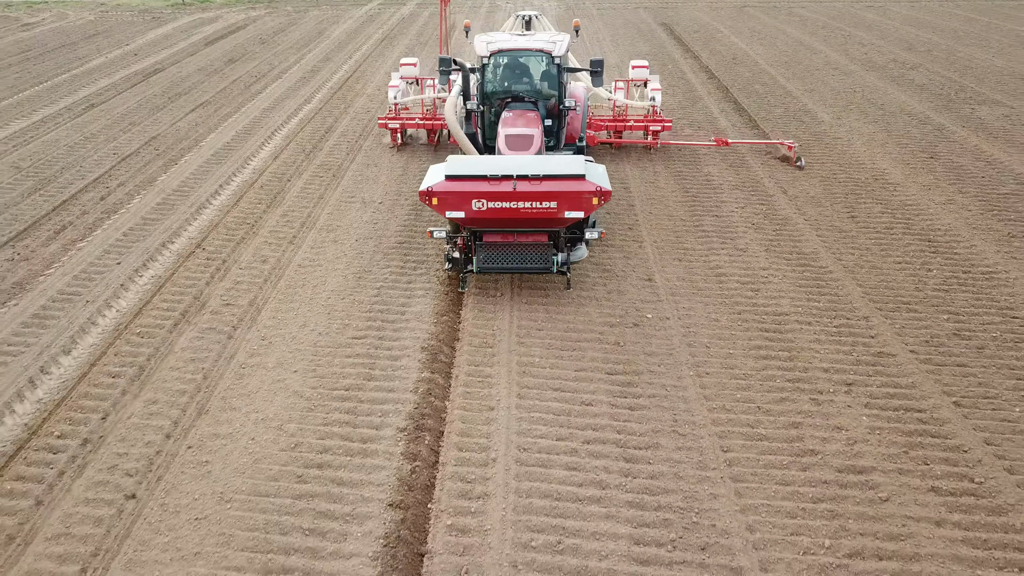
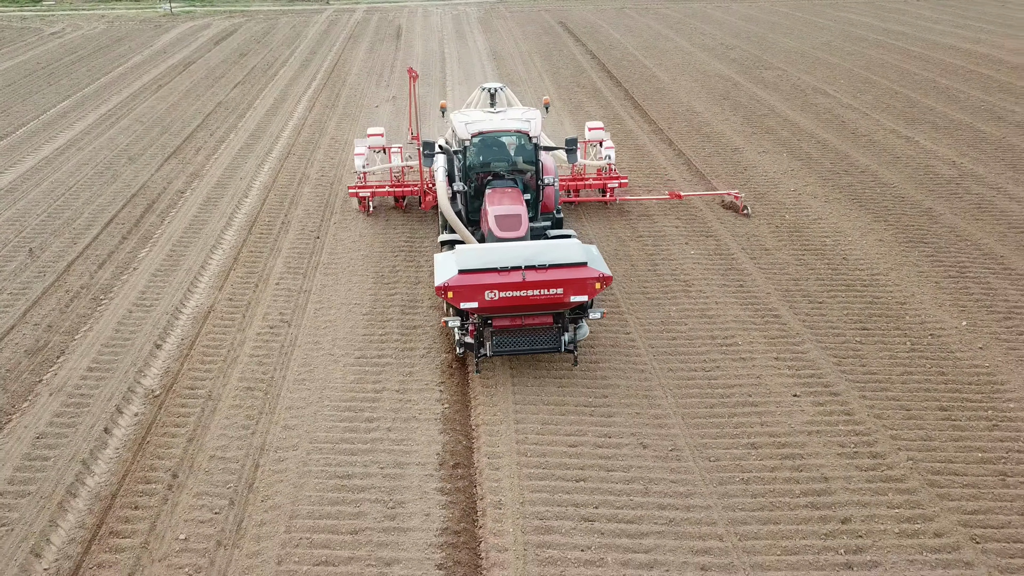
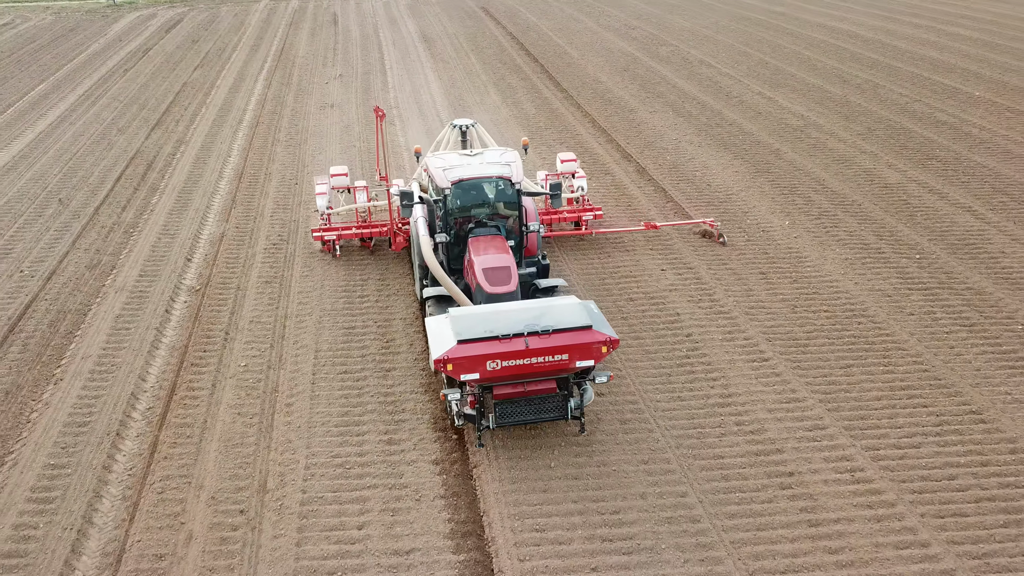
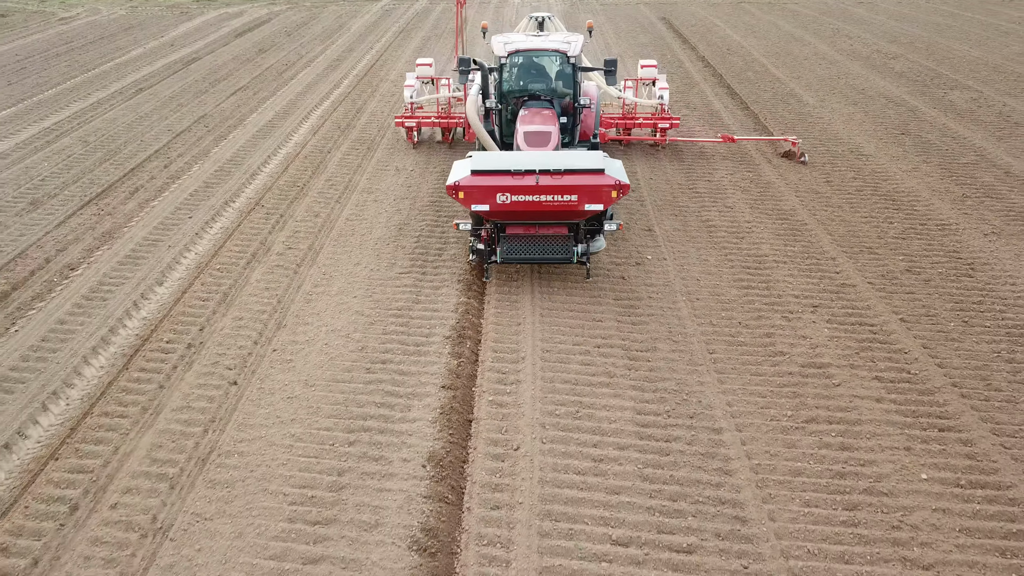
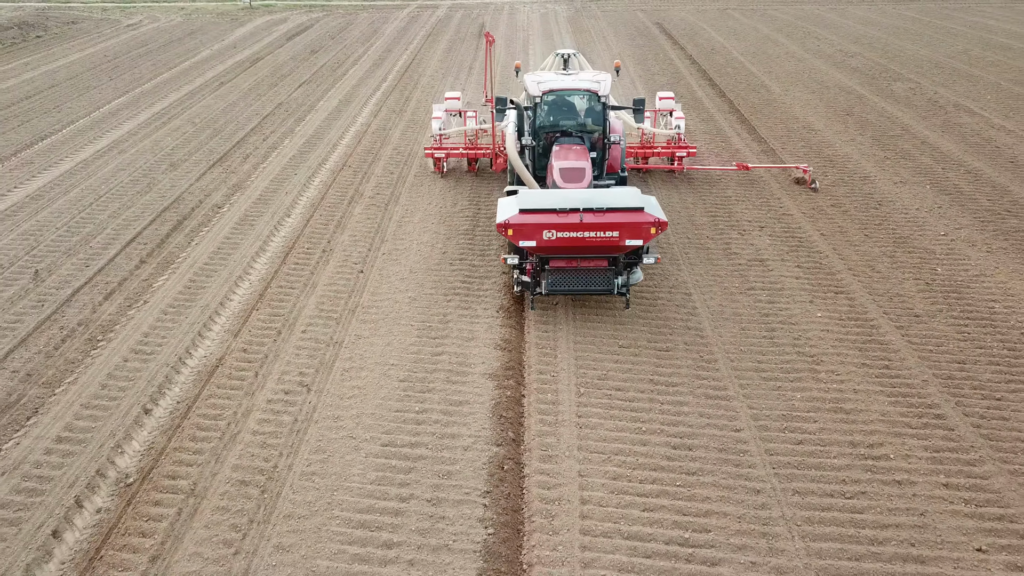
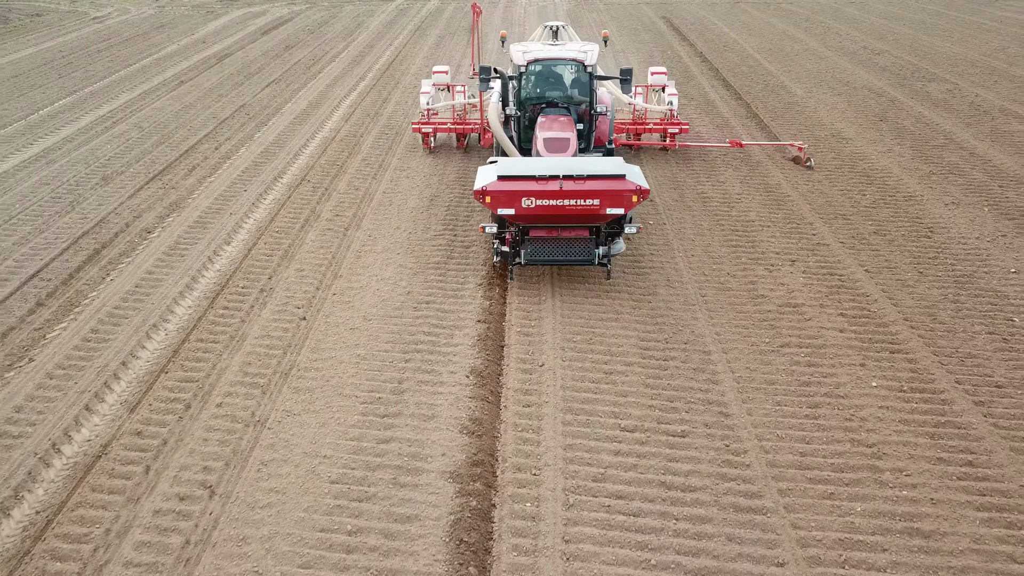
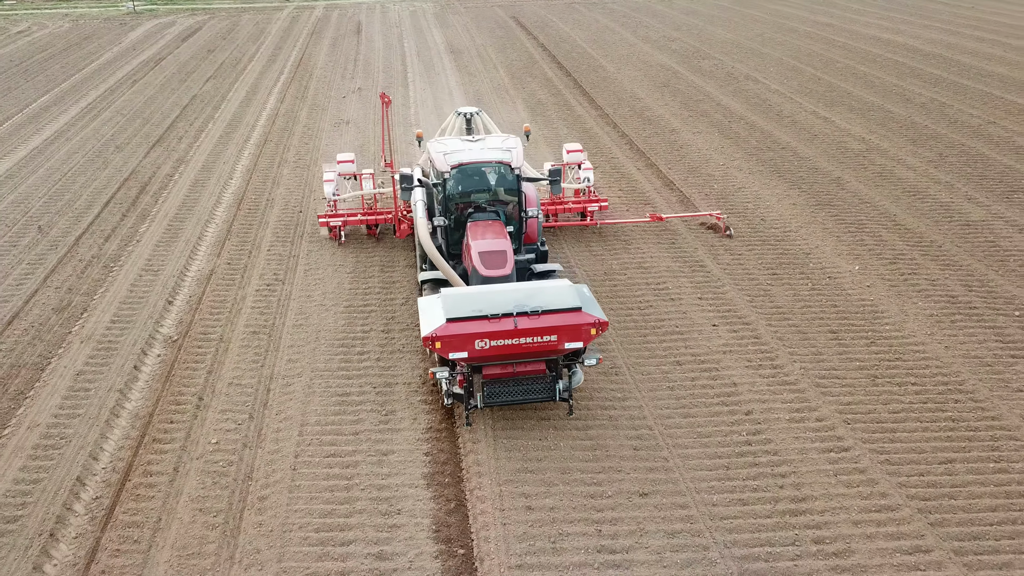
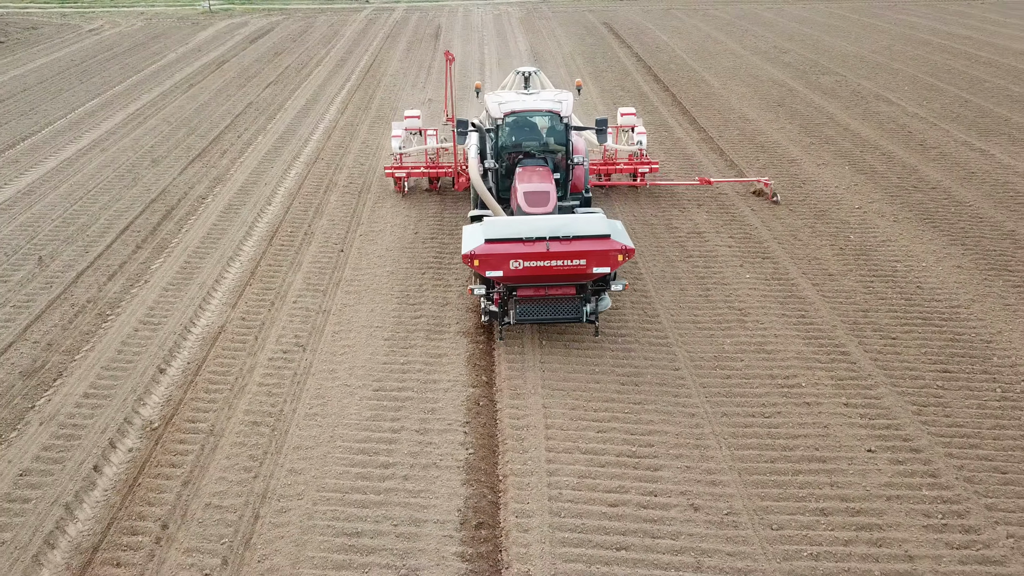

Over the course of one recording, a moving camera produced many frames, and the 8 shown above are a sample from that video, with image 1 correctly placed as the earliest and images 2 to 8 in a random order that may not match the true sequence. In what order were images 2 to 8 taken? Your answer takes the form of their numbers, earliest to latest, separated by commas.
4, 6, 5, 8, 2, 7, 3
